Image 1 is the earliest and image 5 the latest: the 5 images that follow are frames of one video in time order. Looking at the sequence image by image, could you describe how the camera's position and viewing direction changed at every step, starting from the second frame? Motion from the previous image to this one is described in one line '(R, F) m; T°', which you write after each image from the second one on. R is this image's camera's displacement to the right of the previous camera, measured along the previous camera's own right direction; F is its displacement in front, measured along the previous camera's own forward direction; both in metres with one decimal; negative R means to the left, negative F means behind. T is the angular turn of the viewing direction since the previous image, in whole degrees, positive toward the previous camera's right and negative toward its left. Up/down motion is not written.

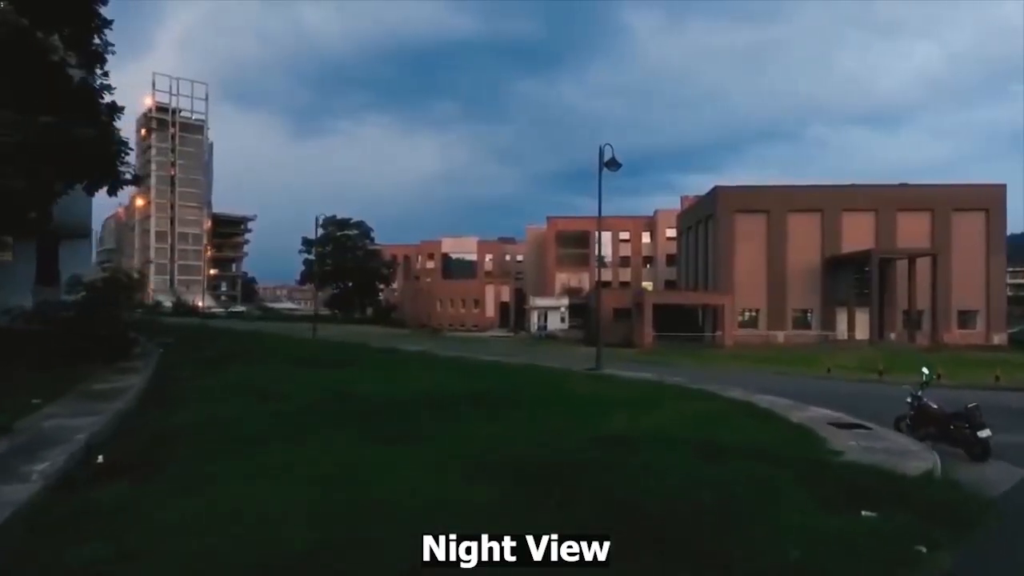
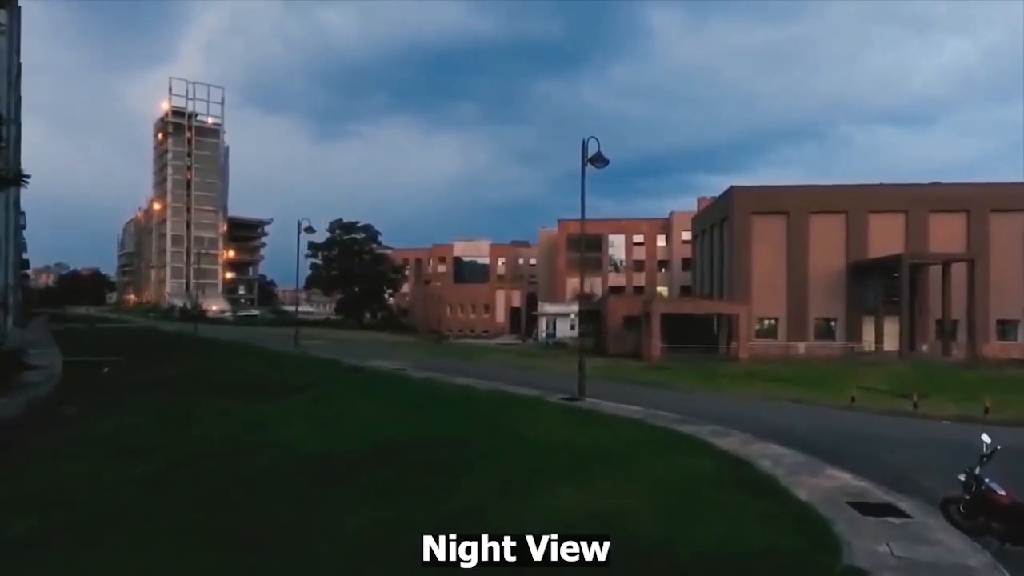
(+0.6, +1.6) m; -1°
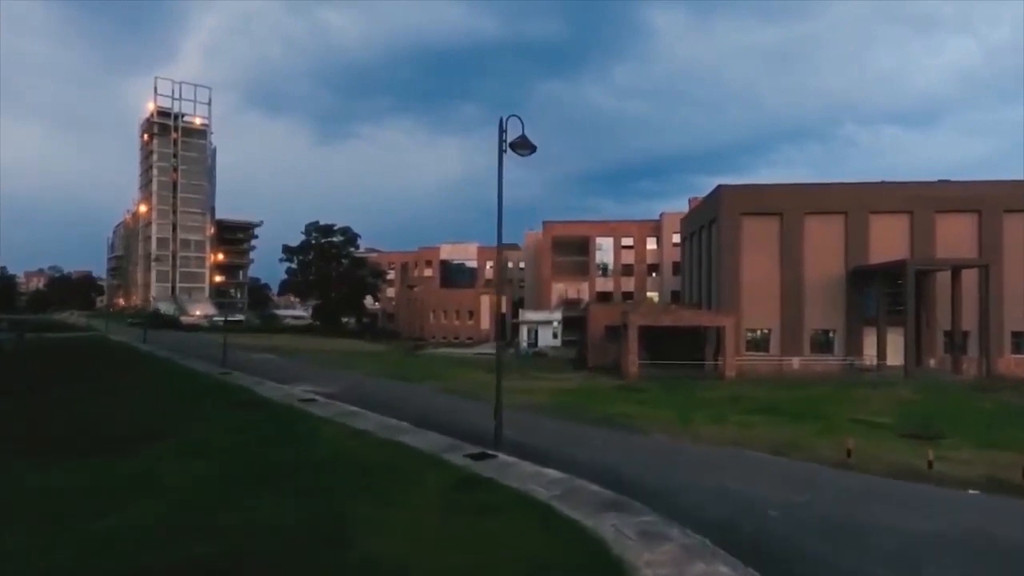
(+0.7, +1.9) m; 0°
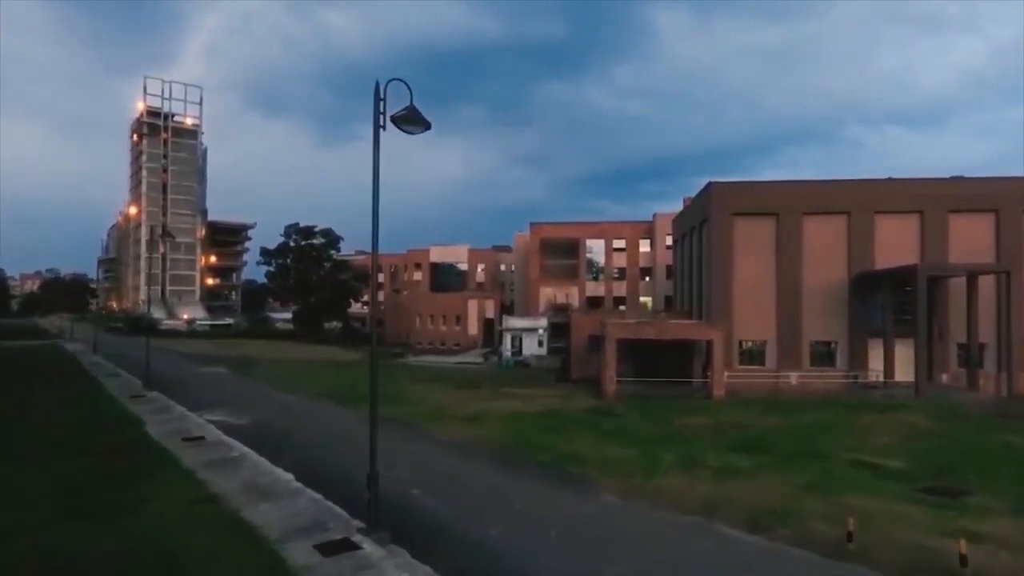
(+0.7, +1.8) m; 0°
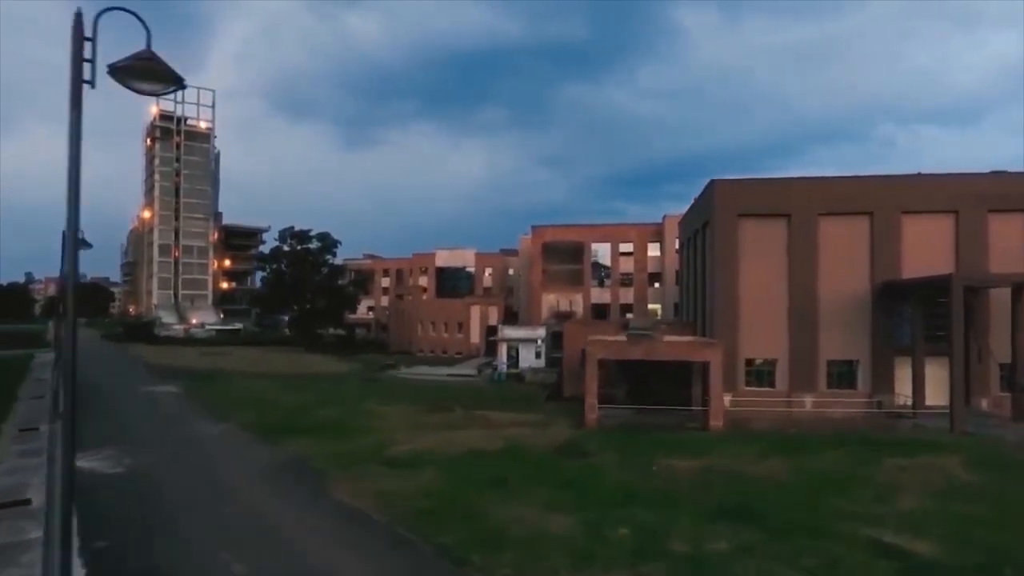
(+0.9, +2.1) m; -2°
